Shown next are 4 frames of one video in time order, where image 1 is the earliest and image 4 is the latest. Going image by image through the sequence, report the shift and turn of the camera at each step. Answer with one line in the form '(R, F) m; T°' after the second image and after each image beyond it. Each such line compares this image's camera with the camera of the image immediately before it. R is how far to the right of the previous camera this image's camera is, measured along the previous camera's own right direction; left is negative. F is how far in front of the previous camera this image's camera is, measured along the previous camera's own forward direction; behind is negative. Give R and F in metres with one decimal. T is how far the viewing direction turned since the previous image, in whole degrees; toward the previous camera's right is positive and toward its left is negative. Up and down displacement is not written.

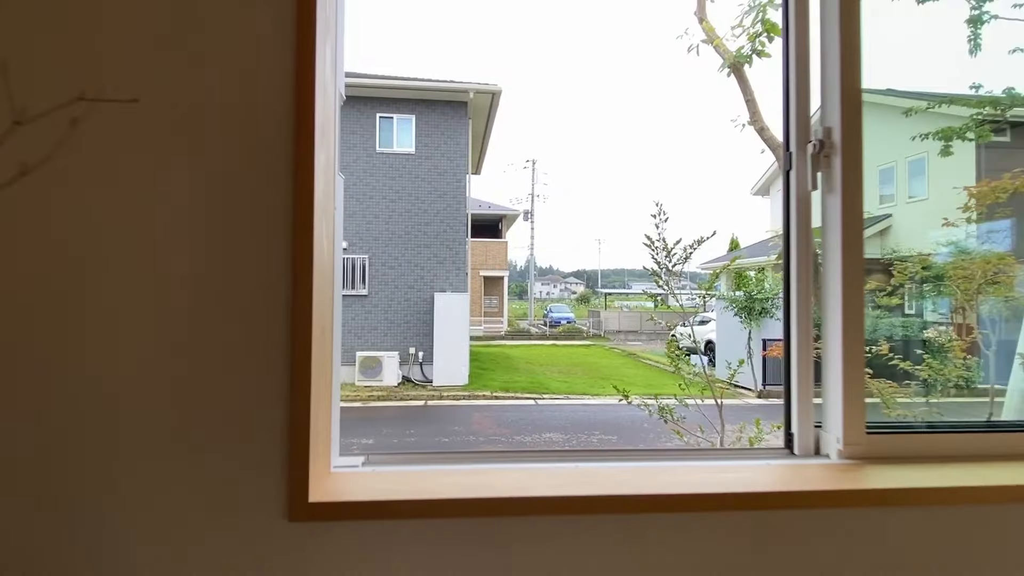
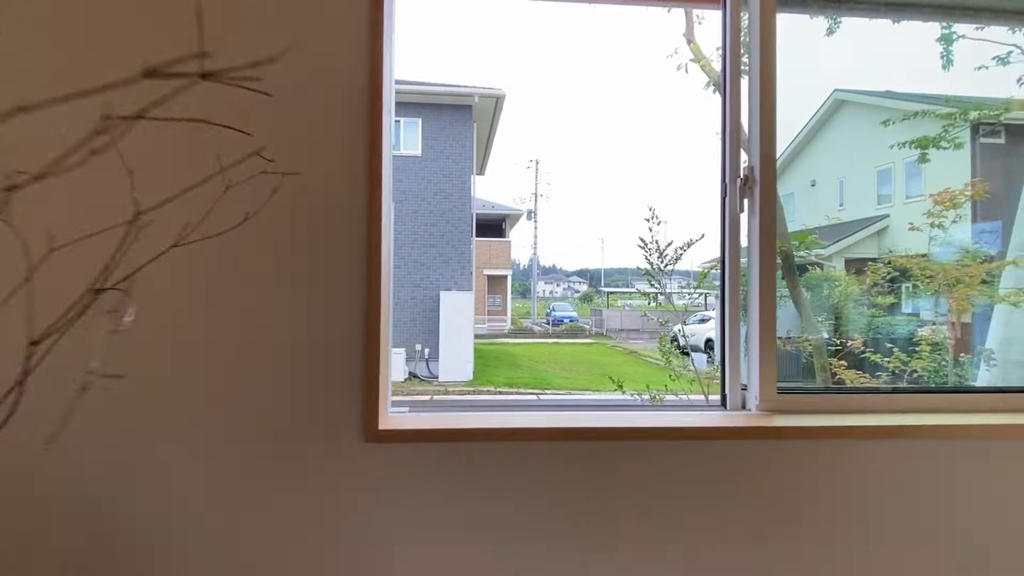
(0.0, -1.0) m; 0°
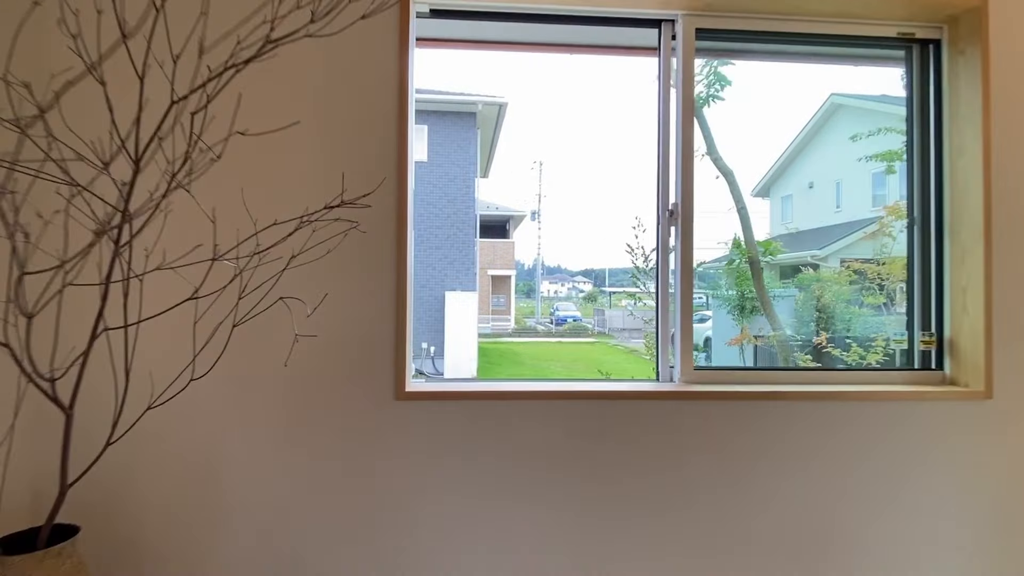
(+0.1, -1.5) m; 0°
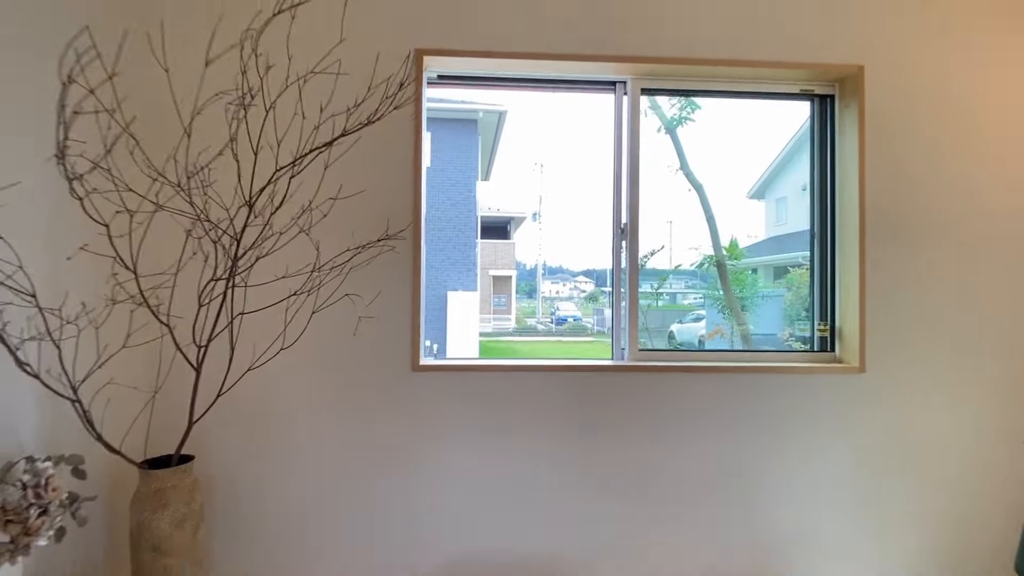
(0.0, -0.1) m; 0°
